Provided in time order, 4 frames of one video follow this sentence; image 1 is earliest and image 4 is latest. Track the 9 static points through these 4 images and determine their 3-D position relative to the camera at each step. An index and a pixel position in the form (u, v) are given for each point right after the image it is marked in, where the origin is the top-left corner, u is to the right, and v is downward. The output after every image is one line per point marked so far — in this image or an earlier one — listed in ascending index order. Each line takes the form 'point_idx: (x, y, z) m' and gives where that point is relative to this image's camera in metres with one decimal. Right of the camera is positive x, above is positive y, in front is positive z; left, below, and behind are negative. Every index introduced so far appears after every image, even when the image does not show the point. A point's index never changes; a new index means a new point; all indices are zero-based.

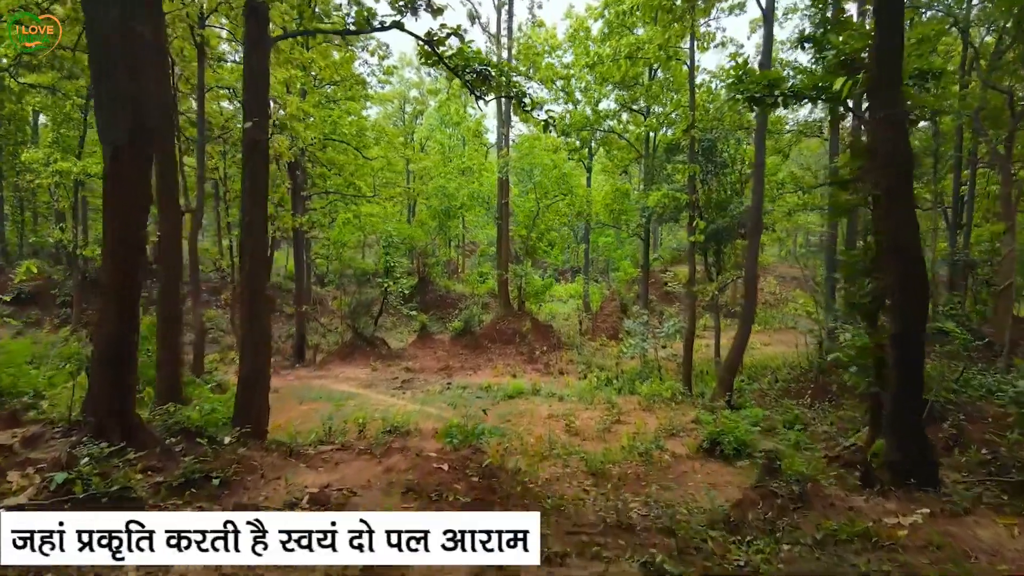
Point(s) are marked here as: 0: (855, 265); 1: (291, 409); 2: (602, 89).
0: (+2.0, +0.1, +5.0) m
1: (-2.5, -1.3, +9.6) m
2: (+1.5, +3.2, +13.9) m
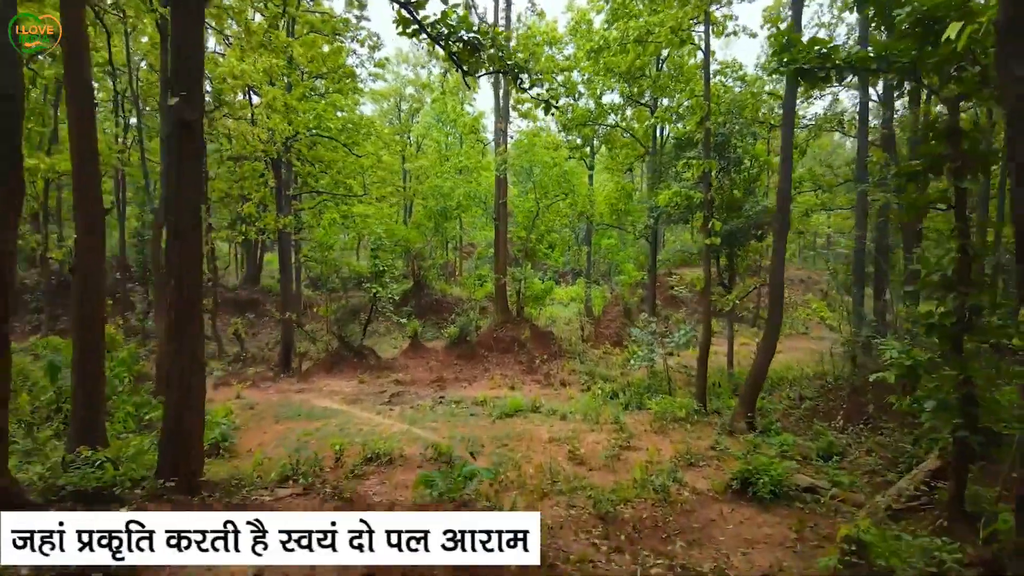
0: (+2.0, +0.1, +4.1) m
1: (-2.5, -1.4, +8.7) m
2: (+1.4, +3.1, +13.0) m
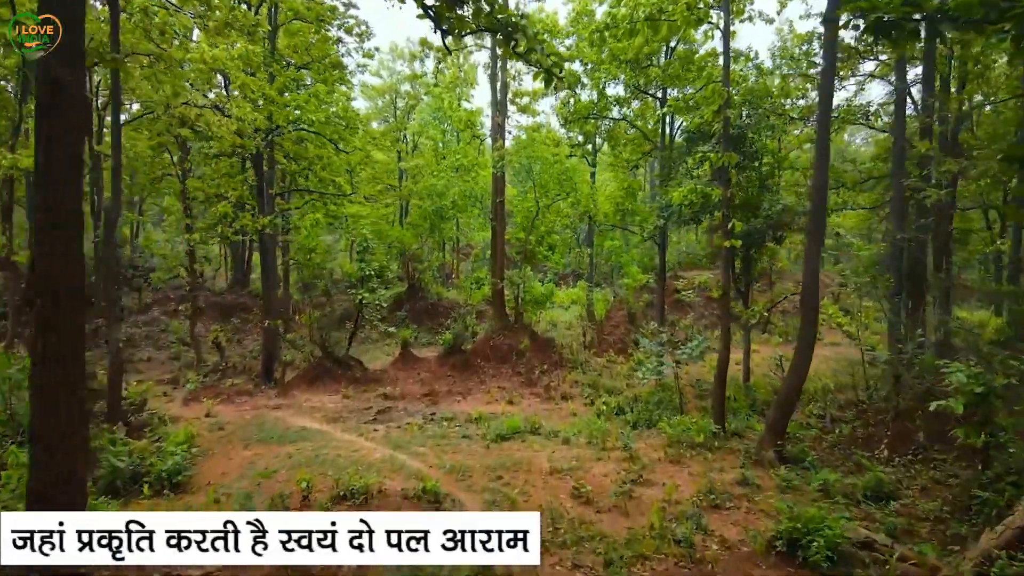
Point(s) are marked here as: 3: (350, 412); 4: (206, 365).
0: (+1.9, 0.0, +3.1) m
1: (-2.5, -1.5, +7.8) m
2: (+1.4, +3.1, +12.0) m
3: (-1.9, -1.4, +10.0) m
4: (-5.0, -1.3, +14.0) m
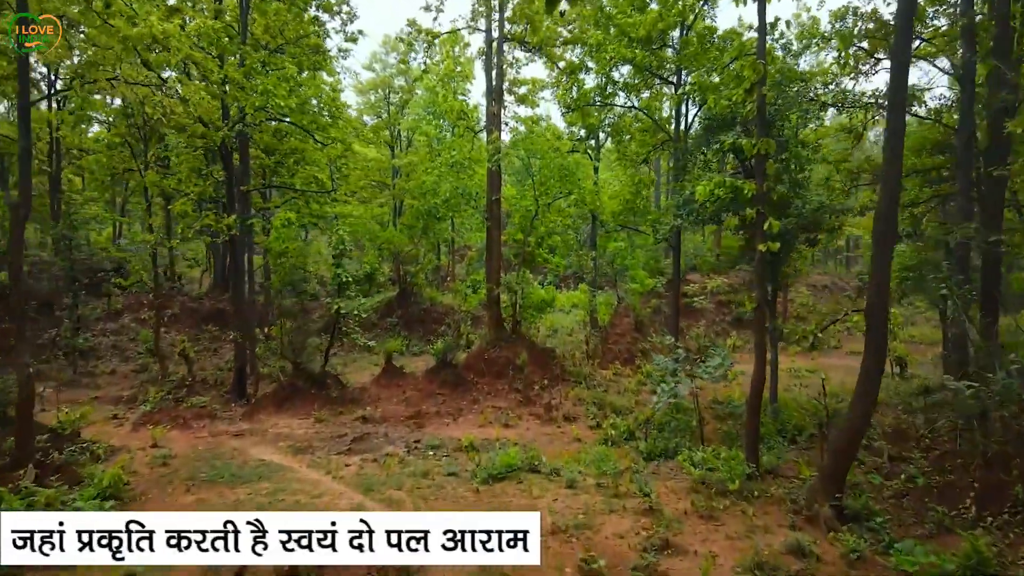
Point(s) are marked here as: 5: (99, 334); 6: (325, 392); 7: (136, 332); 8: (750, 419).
0: (+1.9, -0.1, +1.8) m
1: (-2.6, -1.6, +6.5) m
2: (+1.3, +3.0, +10.7) m
3: (-1.9, -1.5, +8.7) m
4: (-5.0, -1.3, +12.7) m
5: (-7.6, -0.8, +15.9) m
6: (-2.2, -1.2, +10.2) m
7: (-7.1, -0.8, +16.4) m
8: (+1.9, -1.1, +7.0) m
